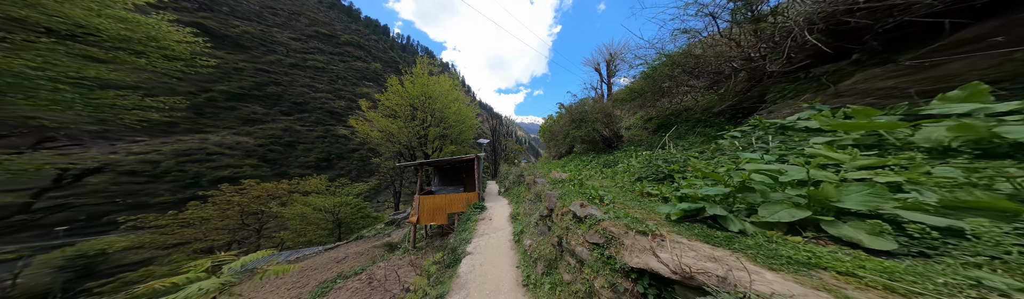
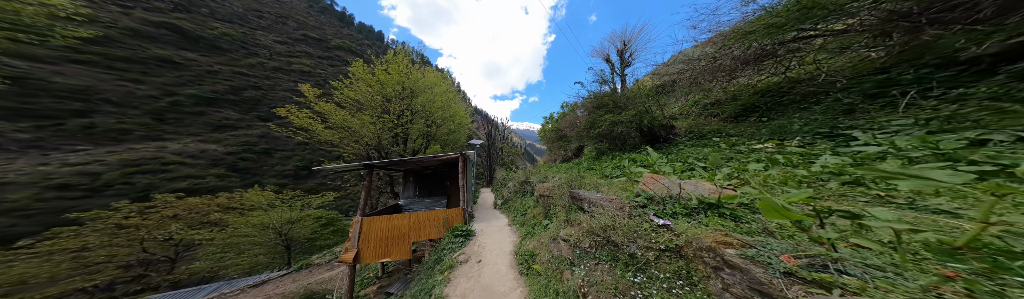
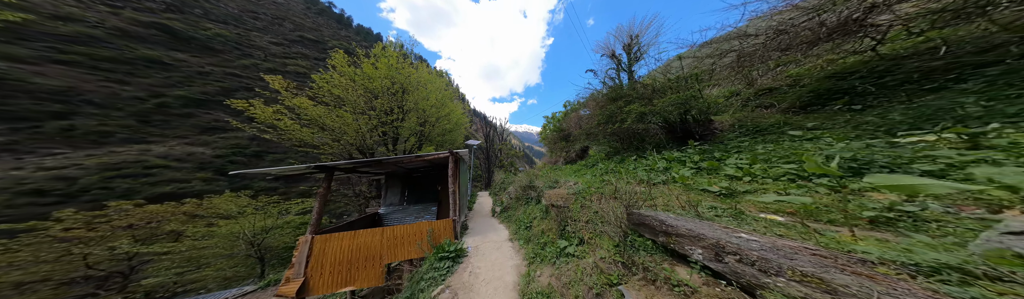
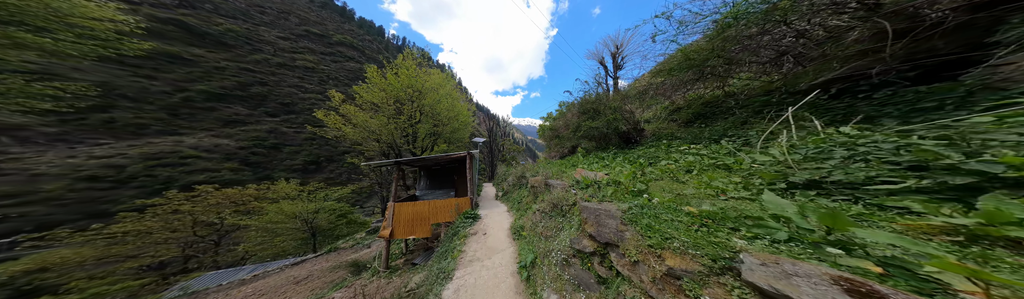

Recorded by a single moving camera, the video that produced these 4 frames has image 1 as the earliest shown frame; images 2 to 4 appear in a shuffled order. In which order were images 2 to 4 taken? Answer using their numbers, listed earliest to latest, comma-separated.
4, 2, 3
